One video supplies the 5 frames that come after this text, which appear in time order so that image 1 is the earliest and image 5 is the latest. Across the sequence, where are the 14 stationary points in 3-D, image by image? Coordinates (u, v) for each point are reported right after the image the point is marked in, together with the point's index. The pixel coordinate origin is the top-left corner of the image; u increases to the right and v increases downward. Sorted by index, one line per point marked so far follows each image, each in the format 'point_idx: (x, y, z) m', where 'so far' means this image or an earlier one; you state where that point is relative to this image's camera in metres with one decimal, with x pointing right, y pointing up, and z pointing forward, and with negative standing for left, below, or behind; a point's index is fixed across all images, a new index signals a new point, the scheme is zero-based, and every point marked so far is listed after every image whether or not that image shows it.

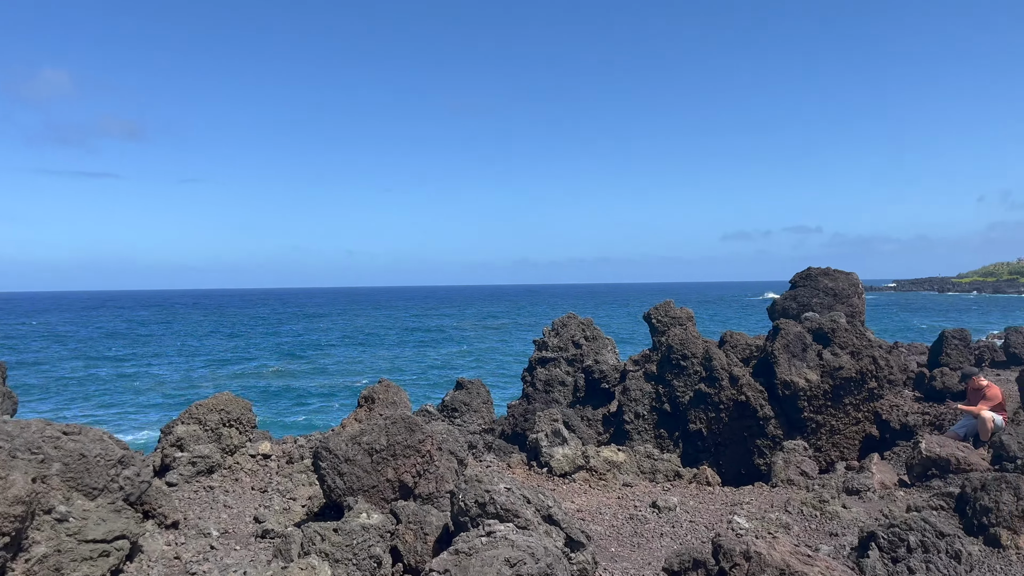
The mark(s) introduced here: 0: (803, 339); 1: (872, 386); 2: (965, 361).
0: (+5.8, -1.0, +16.3) m
1: (+6.9, -1.9, +15.8) m
2: (+9.4, -1.5, +17.0) m
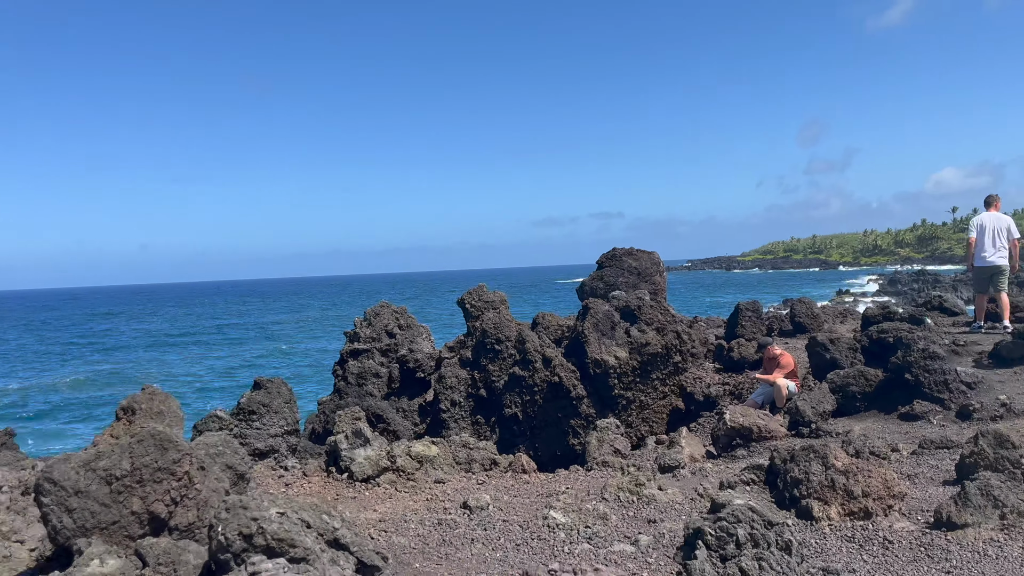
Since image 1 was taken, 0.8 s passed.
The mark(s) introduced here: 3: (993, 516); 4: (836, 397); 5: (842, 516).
0: (+2.0, -0.6, +16.4) m
1: (+3.3, -1.4, +16.2) m
2: (+5.4, -1.0, +18.0) m
3: (+3.3, -1.6, +5.5) m
4: (+4.5, -1.5, +11.3) m
5: (+2.3, -1.6, +5.8) m
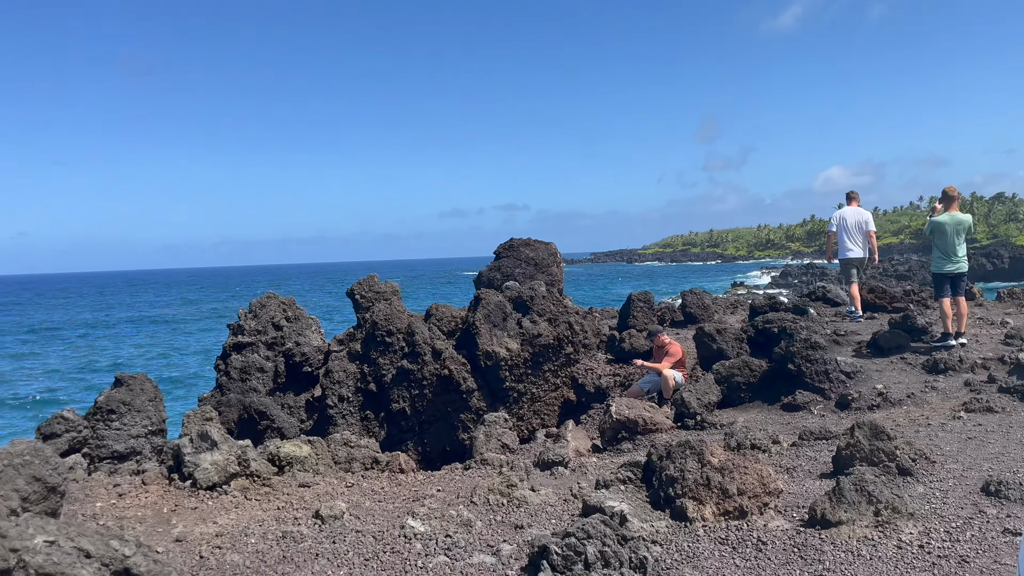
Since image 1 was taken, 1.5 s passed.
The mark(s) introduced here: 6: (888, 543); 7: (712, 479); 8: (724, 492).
0: (-0.2, -0.4, +16.0) m
1: (+1.1, -1.2, +15.9) m
2: (+3.0, -0.8, +17.9) m
3: (+2.3, -1.5, +5.3) m
4: (+2.9, -1.4, +11.2) m
5: (+1.4, -1.5, +5.5) m
6: (+2.3, -1.6, +5.0) m
7: (+1.4, -1.3, +5.6) m
8: (+1.4, -1.4, +5.6) m
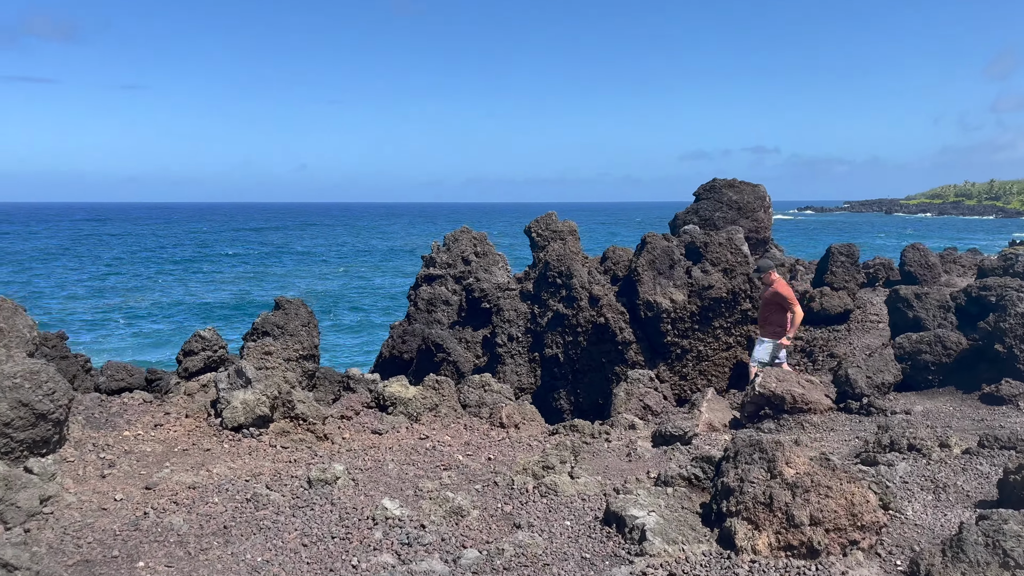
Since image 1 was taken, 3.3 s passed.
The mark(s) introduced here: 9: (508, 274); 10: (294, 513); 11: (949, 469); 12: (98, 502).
0: (+2.8, +0.6, +14.4) m
1: (+4.0, -0.3, +14.0) m
2: (+6.4, +0.2, +15.4) m
3: (+2.2, -1.3, +3.6) m
4: (+4.3, -0.9, +9.0) m
5: (+1.3, -1.3, +4.0) m
6: (+2.1, -1.4, +3.3) m
7: (+1.3, -1.1, +4.1) m
8: (+1.4, -1.1, +4.1) m
9: (-0.6, +0.3, +17.5) m
10: (-1.2, -1.2, +4.5) m
11: (+3.2, -1.3, +5.9) m
12: (-2.3, -1.2, +4.6) m
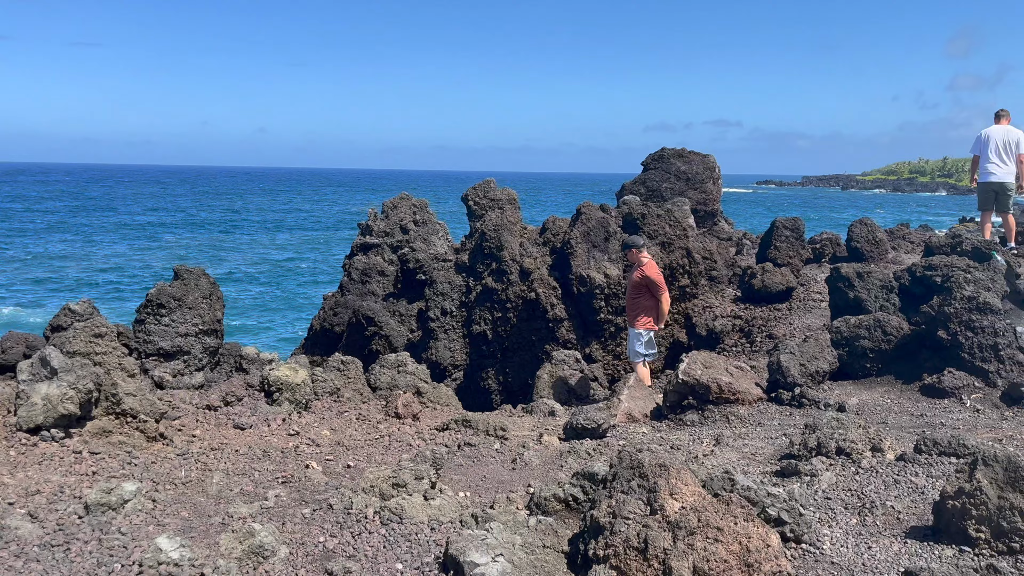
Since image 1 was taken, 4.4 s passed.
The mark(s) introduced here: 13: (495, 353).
0: (+1.6, +1.0, +13.5) m
1: (+2.7, +0.1, +13.2) m
2: (+5.1, +0.6, +14.7) m
3: (+1.4, -1.3, +2.7) m
4: (+3.3, -0.6, +8.3) m
5: (+0.5, -1.2, +3.1) m
6: (+1.3, -1.4, +2.5) m
7: (+0.6, -1.0, +3.2) m
8: (+0.6, -1.1, +3.1) m
9: (-1.9, +0.9, +16.4) m
10: (-2.0, -1.1, +3.5) m
11: (+2.3, -1.2, +5.1) m
12: (-3.1, -1.1, +3.5) m
13: (-0.3, -1.1, +13.5) m
